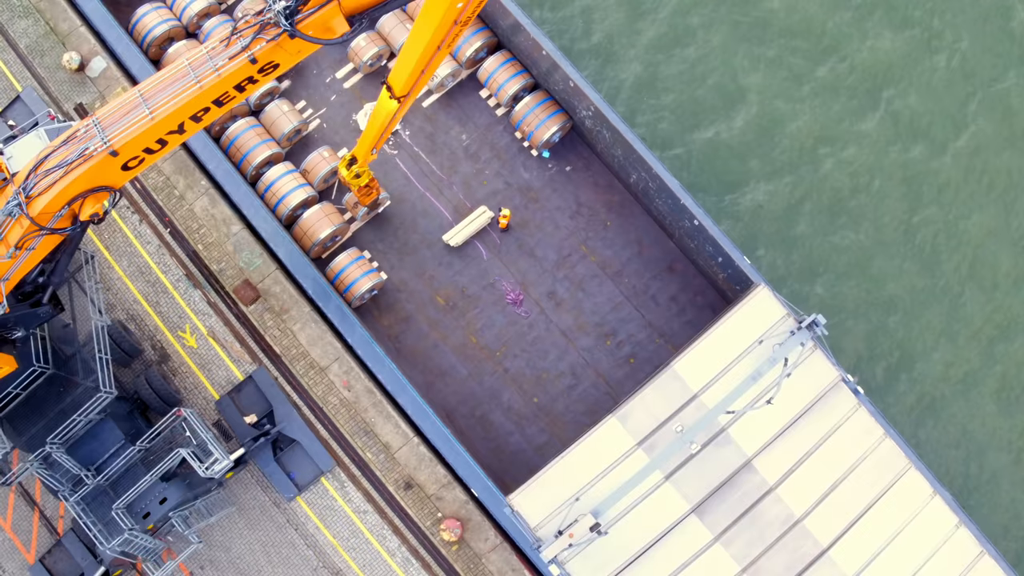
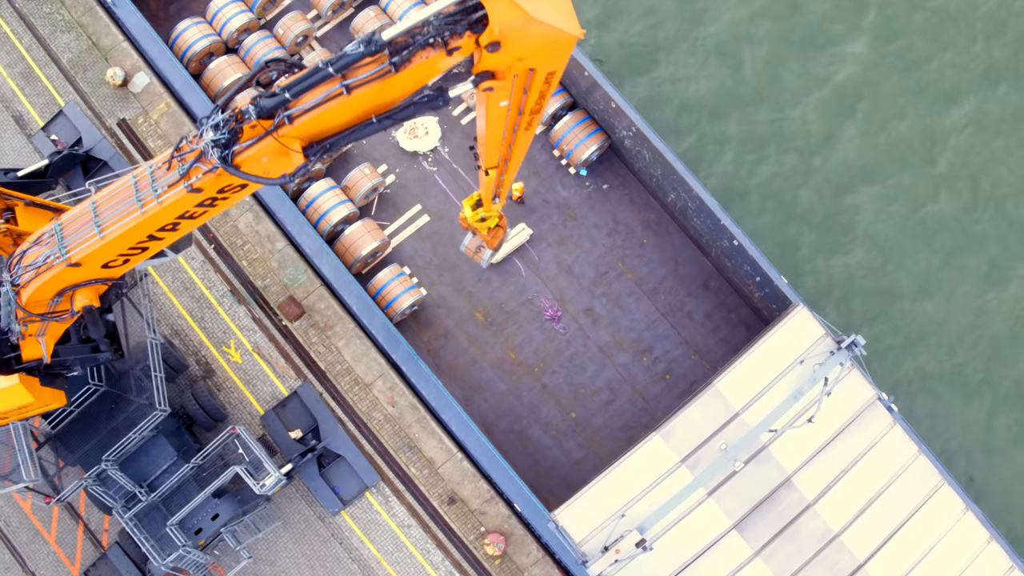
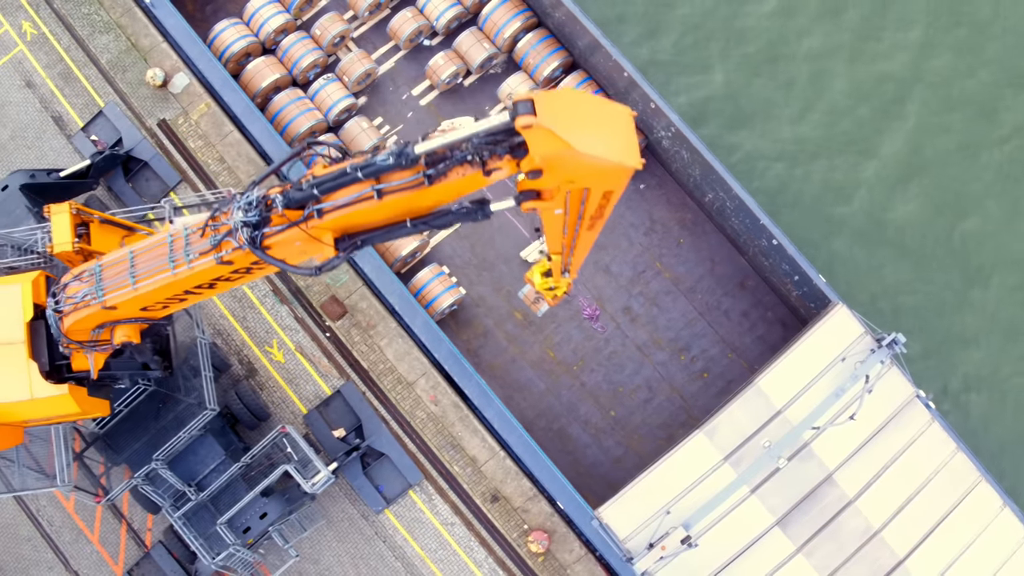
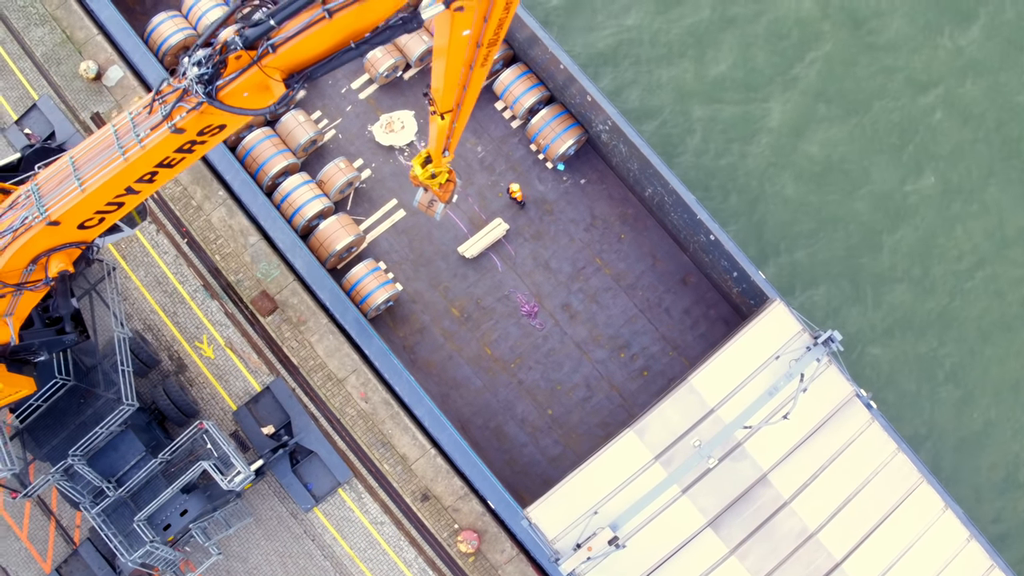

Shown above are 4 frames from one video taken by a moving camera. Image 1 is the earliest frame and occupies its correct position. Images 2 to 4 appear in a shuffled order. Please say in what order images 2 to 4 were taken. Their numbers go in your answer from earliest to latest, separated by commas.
4, 2, 3
